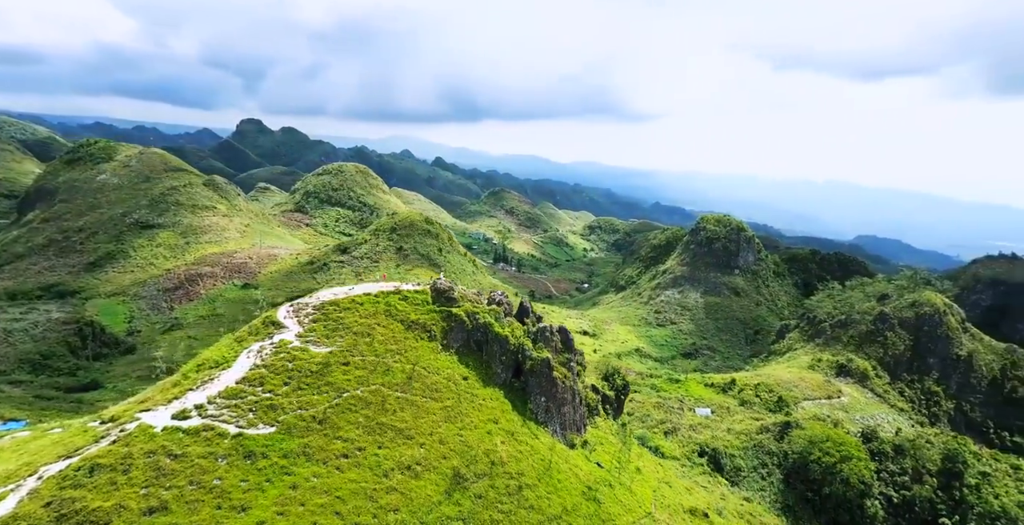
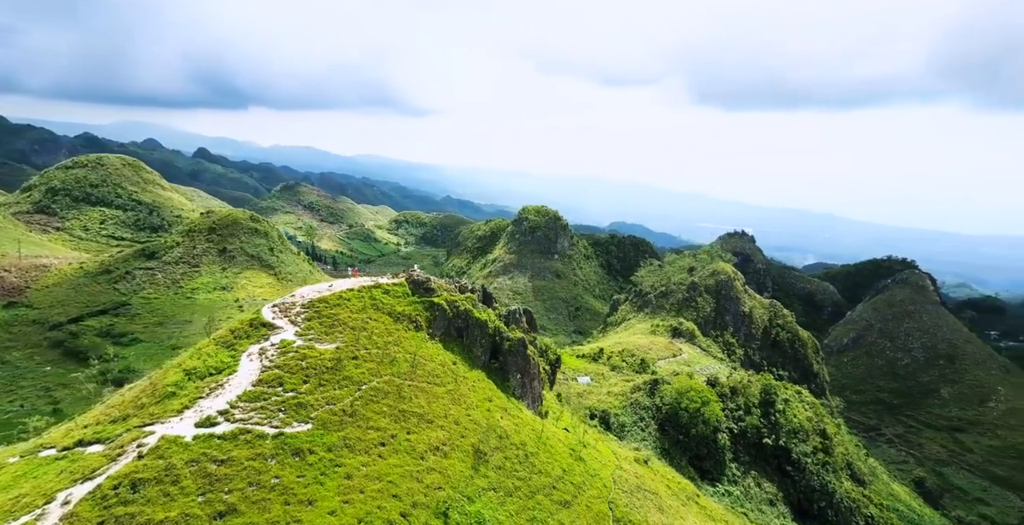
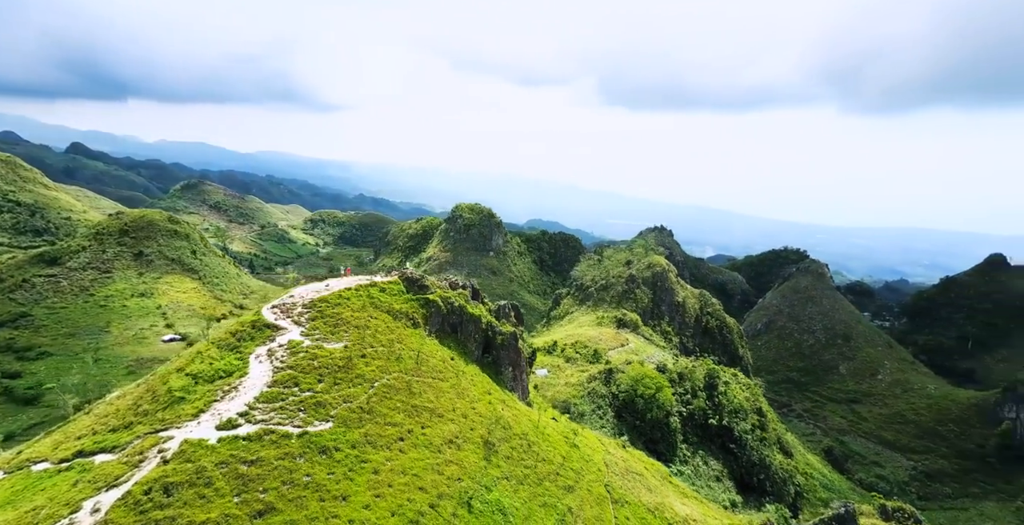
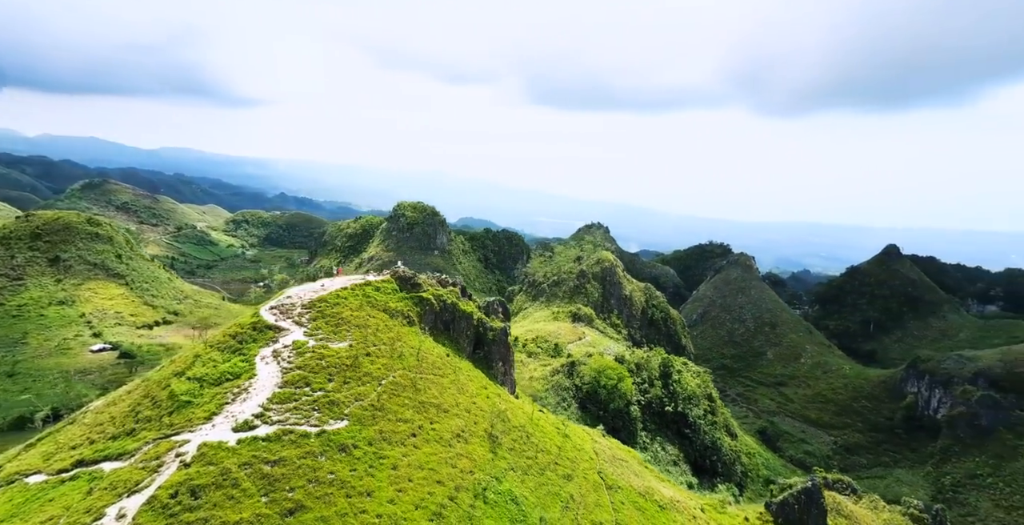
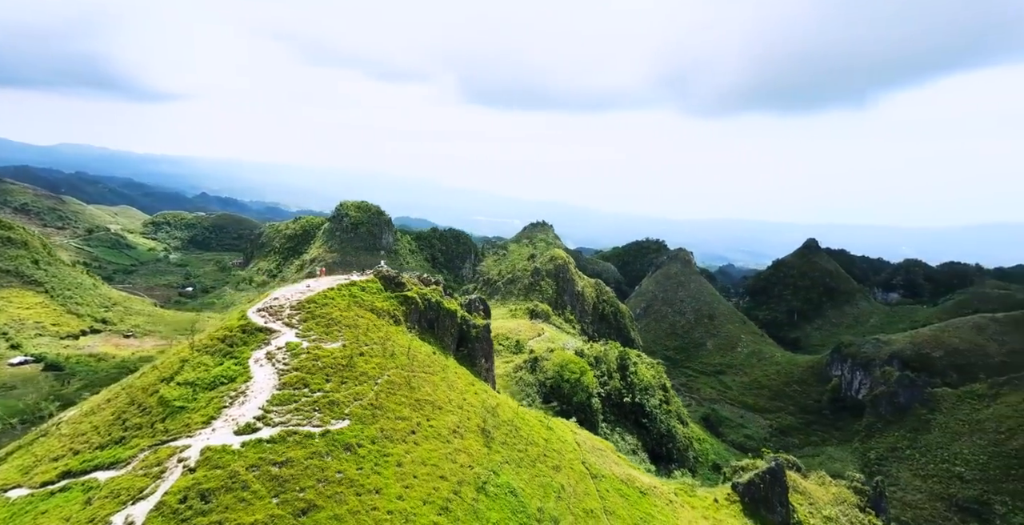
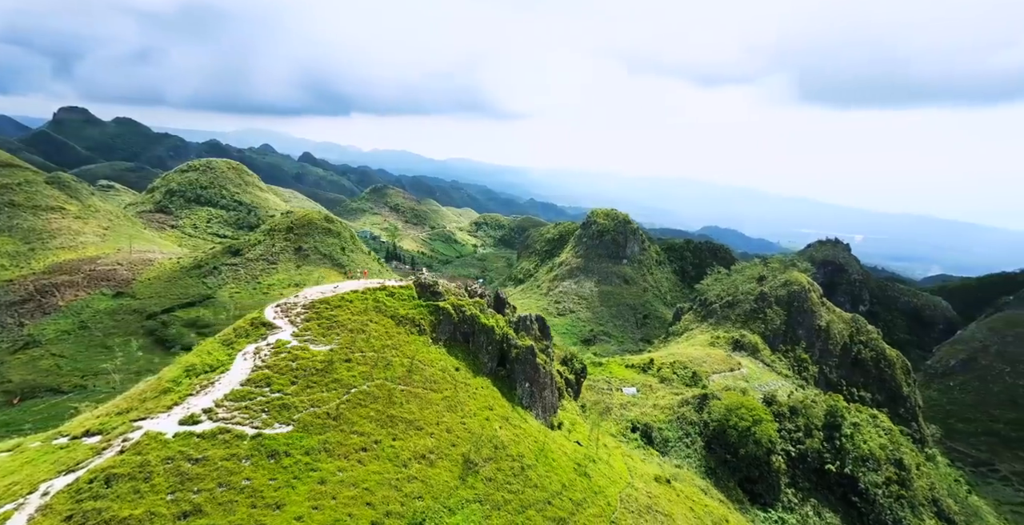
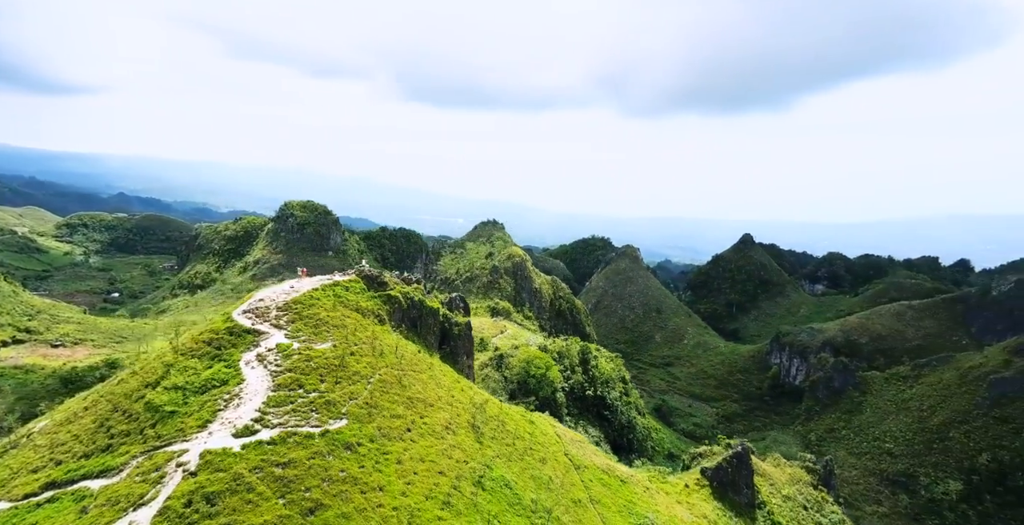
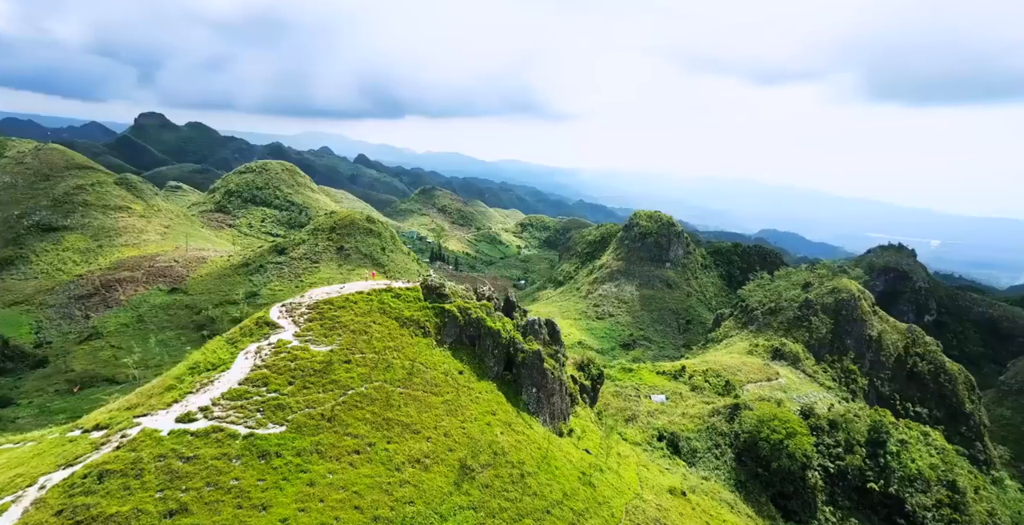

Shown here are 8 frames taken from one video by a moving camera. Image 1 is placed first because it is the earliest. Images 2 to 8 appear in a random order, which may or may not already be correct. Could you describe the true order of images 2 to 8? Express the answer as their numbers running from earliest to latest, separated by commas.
8, 6, 2, 3, 4, 5, 7
